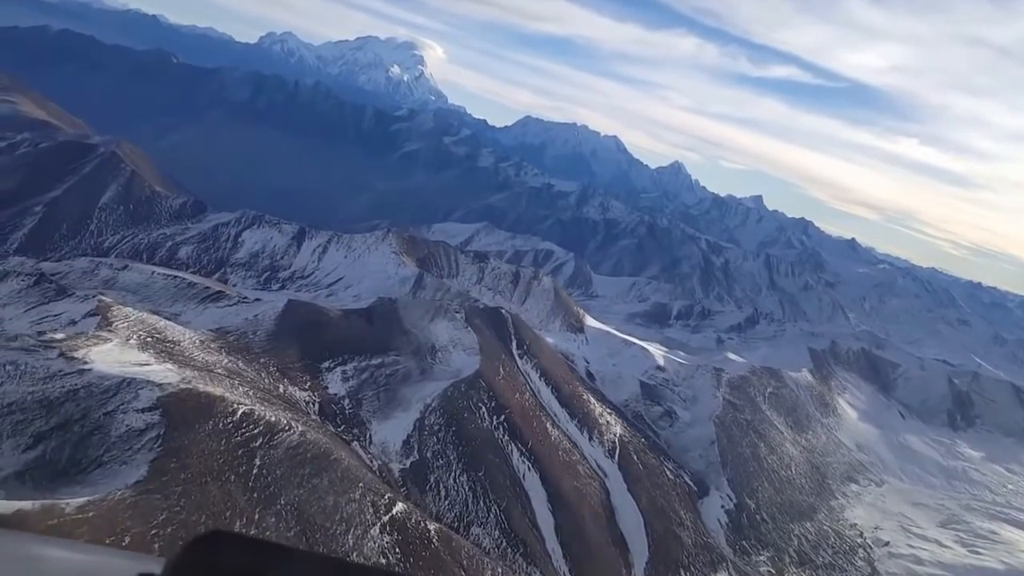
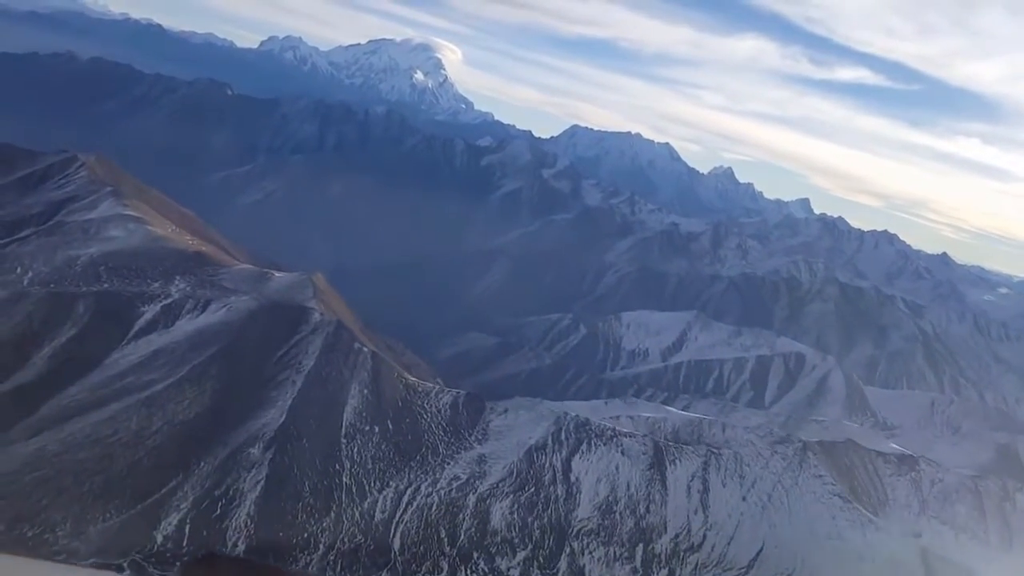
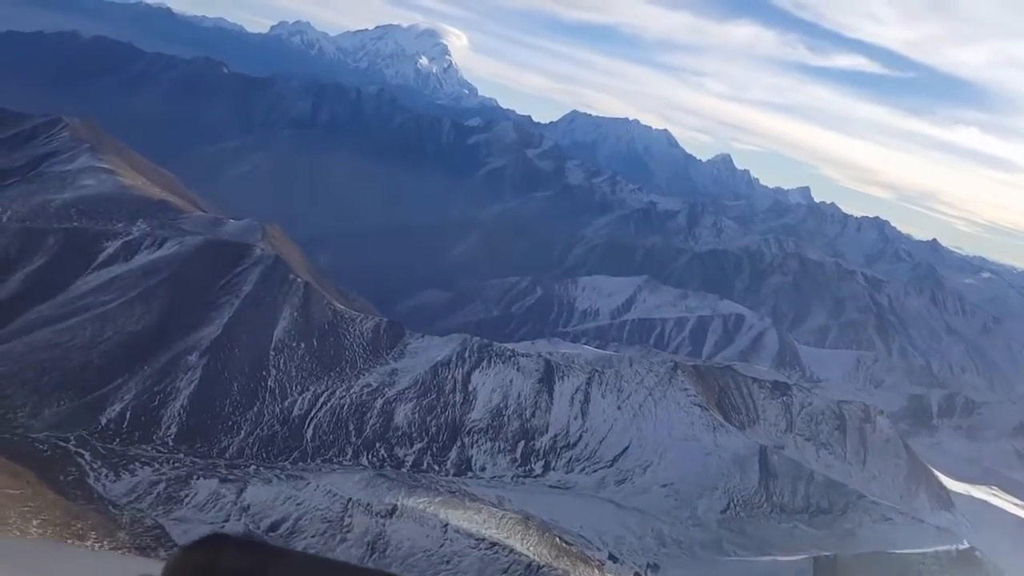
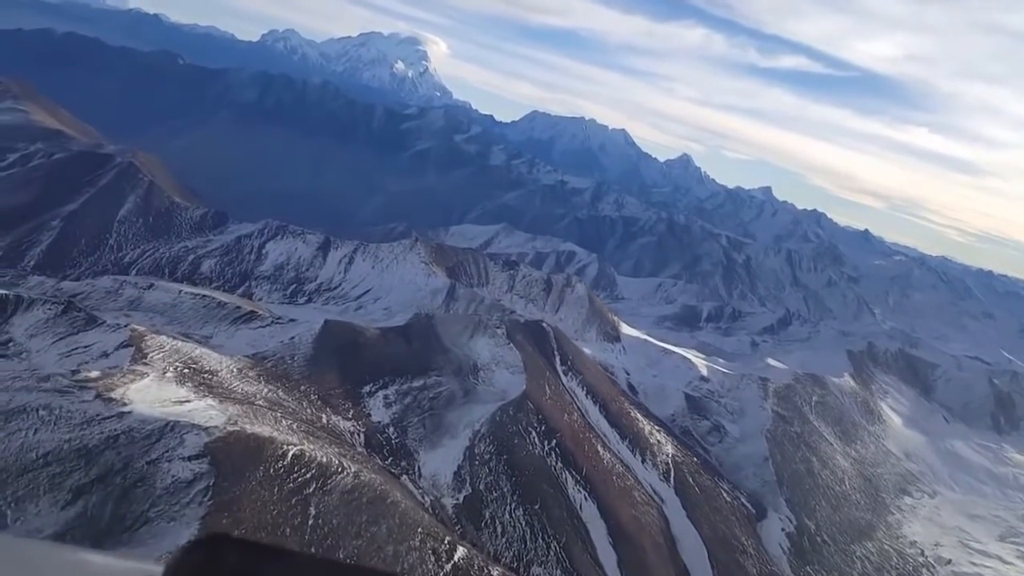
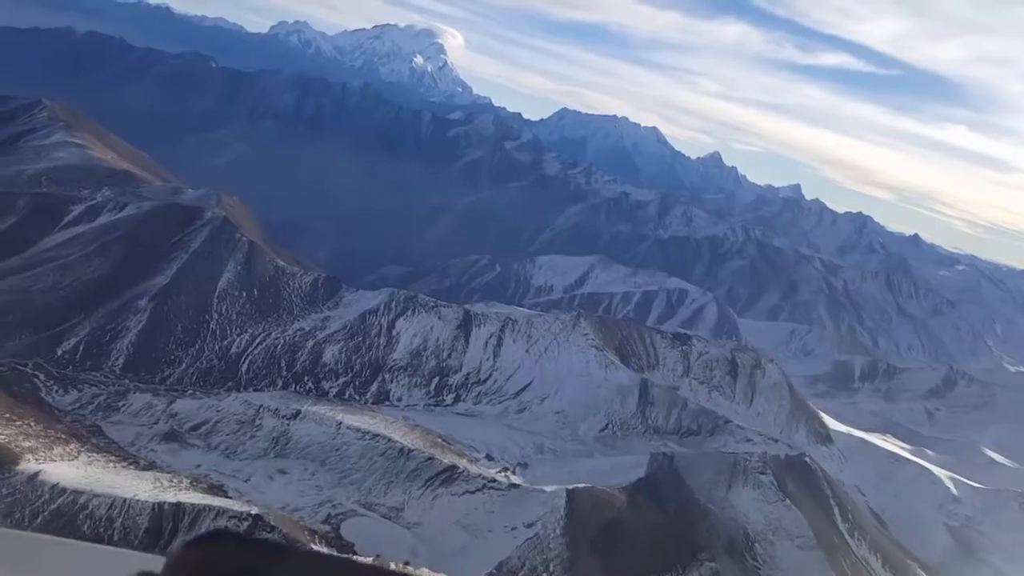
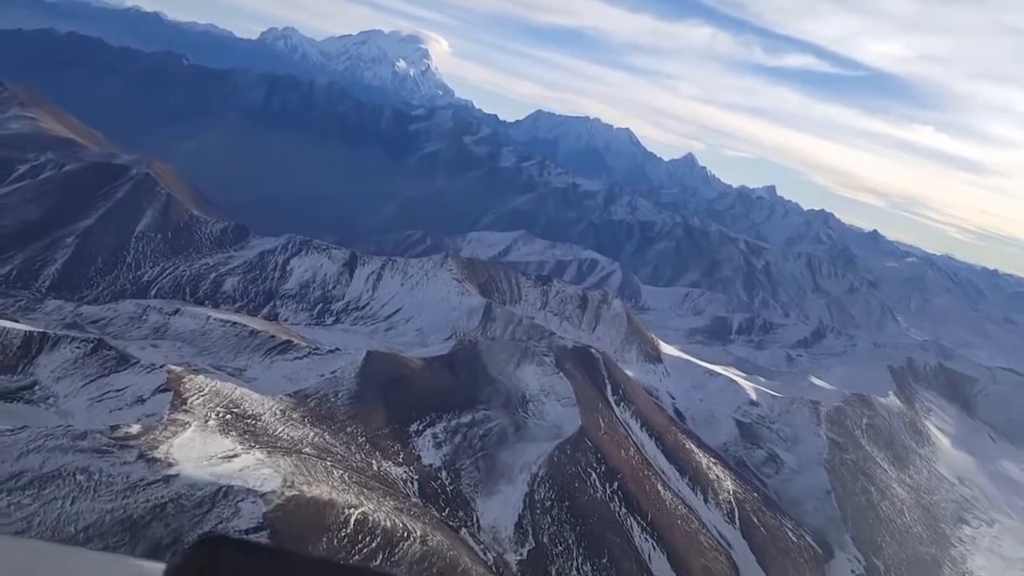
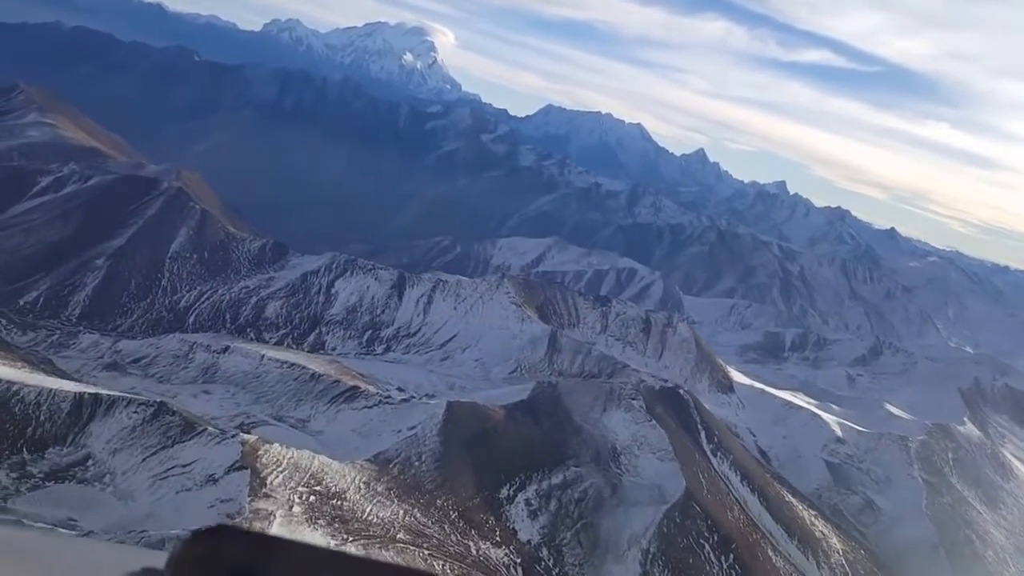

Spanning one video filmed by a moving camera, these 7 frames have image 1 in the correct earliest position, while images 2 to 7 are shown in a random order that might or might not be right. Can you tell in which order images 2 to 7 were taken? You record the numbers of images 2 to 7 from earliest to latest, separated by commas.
4, 6, 7, 5, 3, 2
